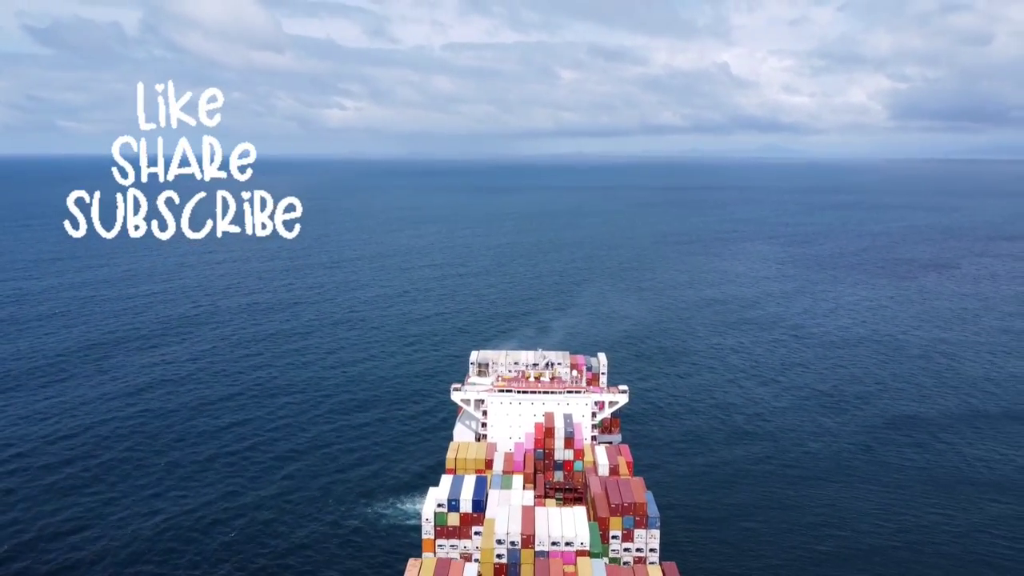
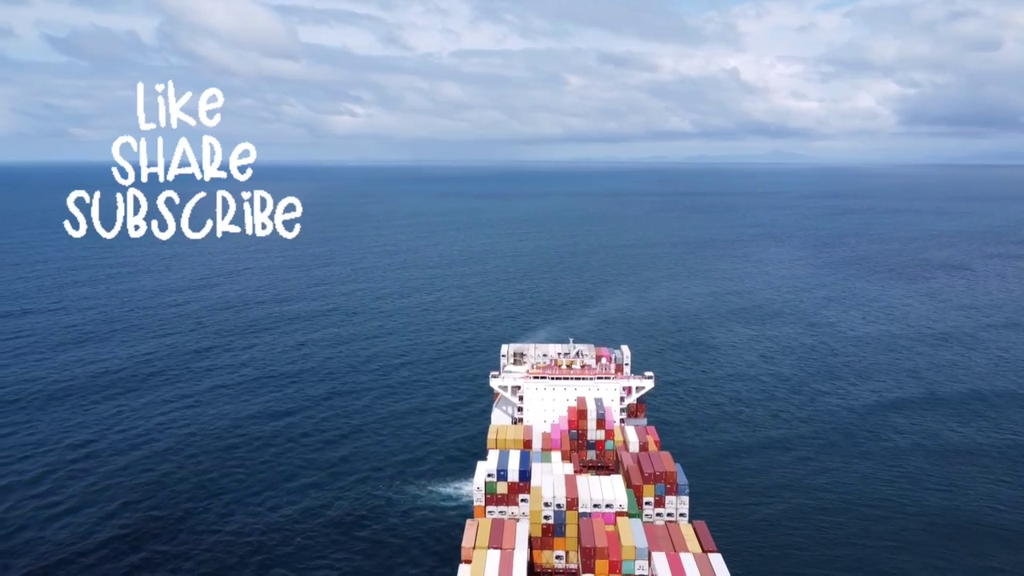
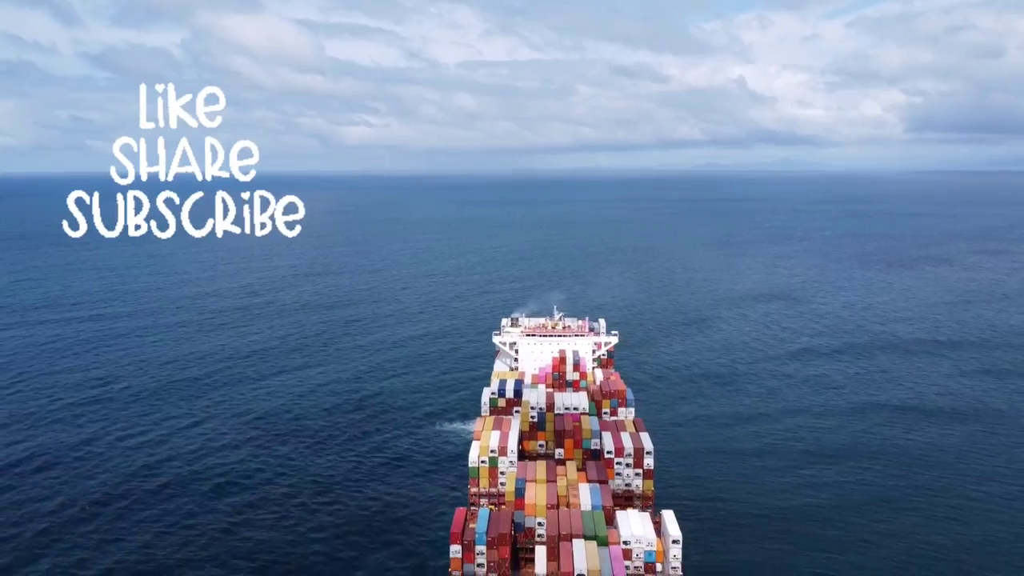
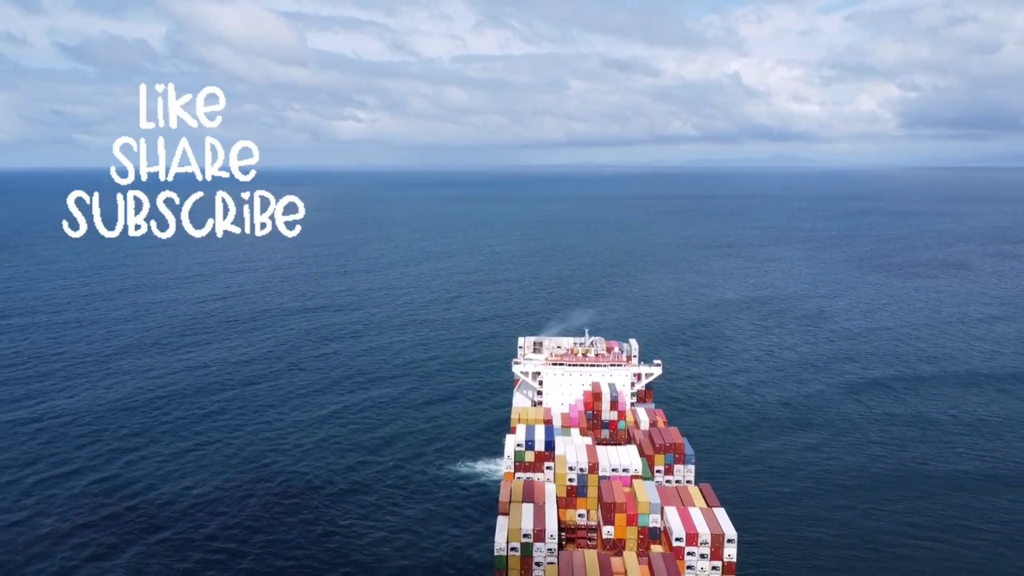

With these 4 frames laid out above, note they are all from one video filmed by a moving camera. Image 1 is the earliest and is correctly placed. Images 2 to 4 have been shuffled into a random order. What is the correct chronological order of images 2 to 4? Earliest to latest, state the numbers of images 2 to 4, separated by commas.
2, 4, 3
